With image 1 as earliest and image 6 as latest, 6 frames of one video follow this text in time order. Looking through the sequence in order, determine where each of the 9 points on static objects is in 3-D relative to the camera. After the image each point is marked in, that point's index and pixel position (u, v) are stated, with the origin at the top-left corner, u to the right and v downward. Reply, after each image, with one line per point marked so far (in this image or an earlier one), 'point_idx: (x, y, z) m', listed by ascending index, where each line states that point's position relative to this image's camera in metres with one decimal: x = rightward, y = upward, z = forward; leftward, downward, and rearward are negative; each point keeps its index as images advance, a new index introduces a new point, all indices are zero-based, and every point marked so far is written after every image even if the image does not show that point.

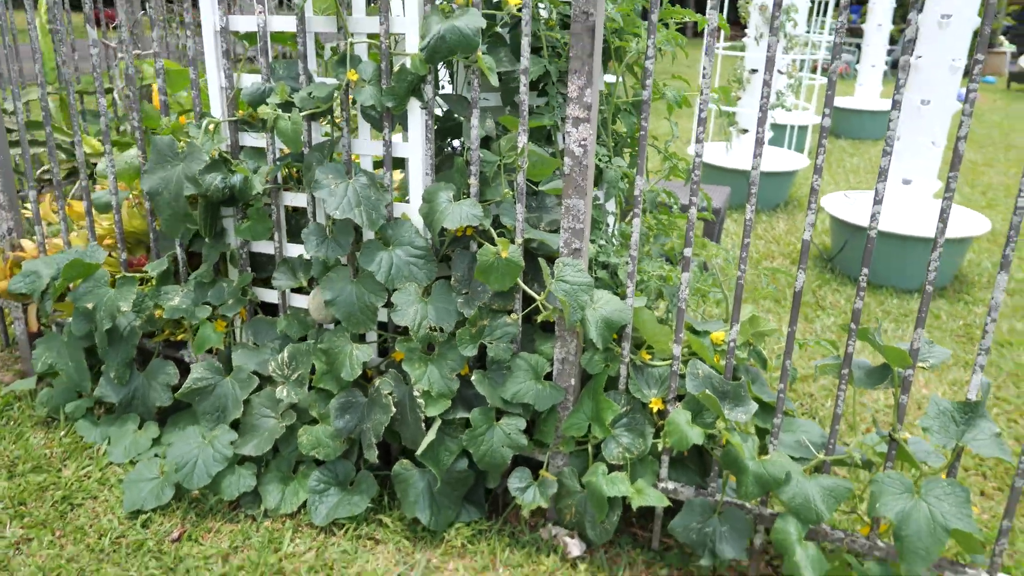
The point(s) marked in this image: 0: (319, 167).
0: (-0.5, +0.4, +2.4) m
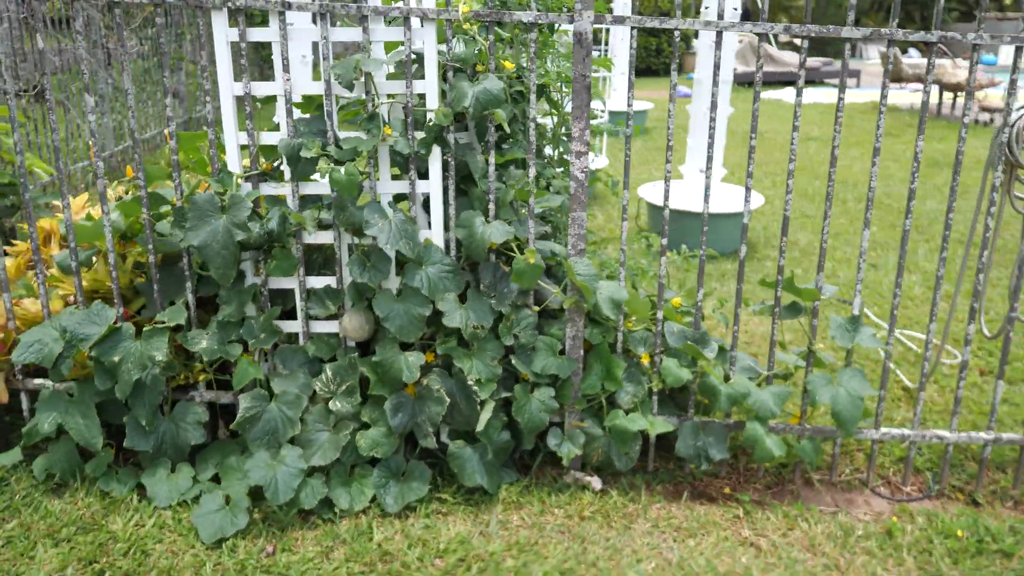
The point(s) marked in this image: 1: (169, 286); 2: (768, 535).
0: (-0.5, +0.3, +2.7) m
1: (-1.3, 0.0, +3.1) m
2: (+0.9, -0.9, +2.8) m
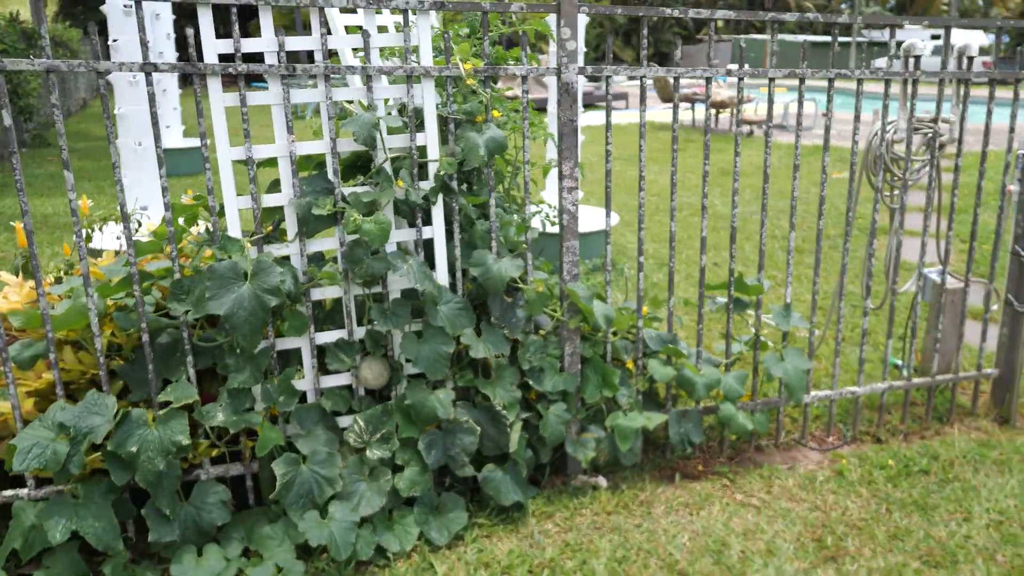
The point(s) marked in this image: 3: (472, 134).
0: (-0.5, +0.1, +2.9) m
1: (-1.3, -0.3, +2.9) m
2: (+1.0, -0.9, +3.3) m
3: (-0.1, +0.6, +2.9) m
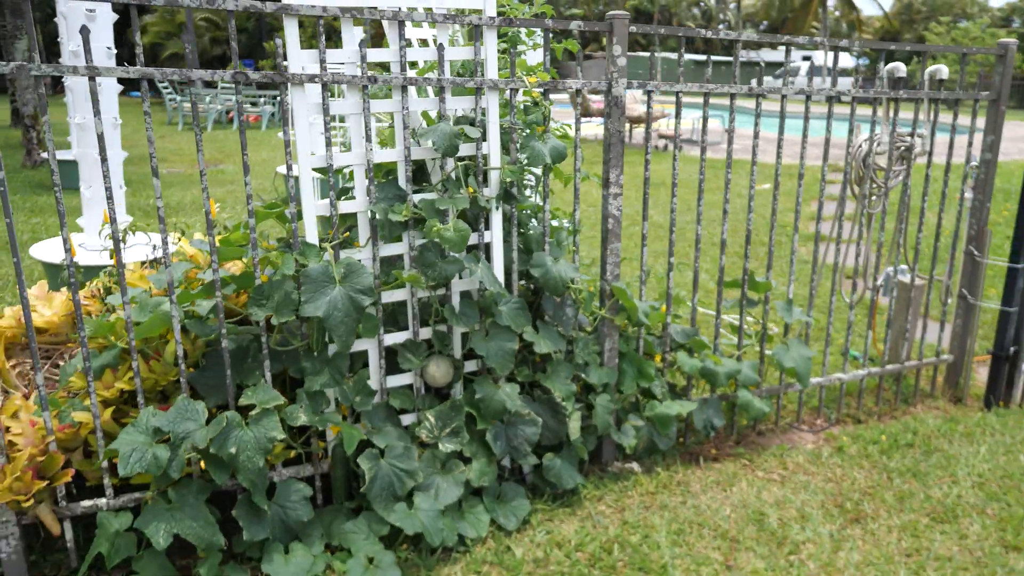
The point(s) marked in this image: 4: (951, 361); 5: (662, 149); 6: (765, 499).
0: (-0.2, +0.1, +3.0) m
1: (-1.0, -0.3, +3.0) m
2: (+1.2, -0.8, +3.7) m
3: (+0.1, +0.6, +3.1) m
4: (+2.4, -0.4, +4.4) m
5: (+2.7, +2.6, +14.6) m
6: (+1.1, -0.9, +3.4) m
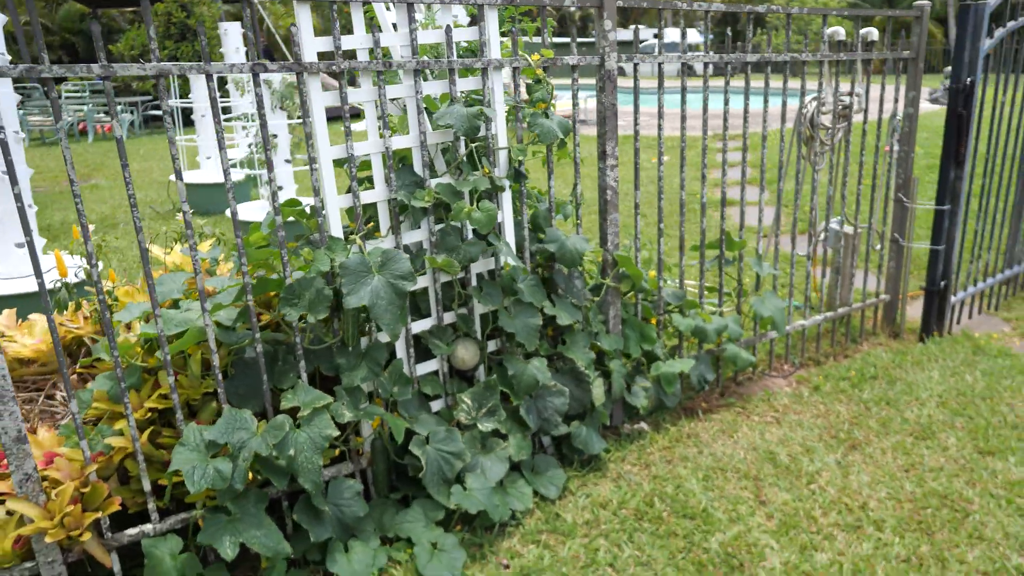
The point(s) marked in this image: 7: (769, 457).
0: (-0.1, +0.2, +3.1) m
1: (-0.9, -0.3, +2.9) m
2: (+1.3, -0.6, +3.9) m
3: (+0.1, +0.7, +3.2) m
4: (+2.3, -0.1, +4.9) m
5: (+0.7, +2.9, +14.9) m
6: (+1.2, -0.7, +3.7) m
7: (+1.1, -0.7, +3.5) m
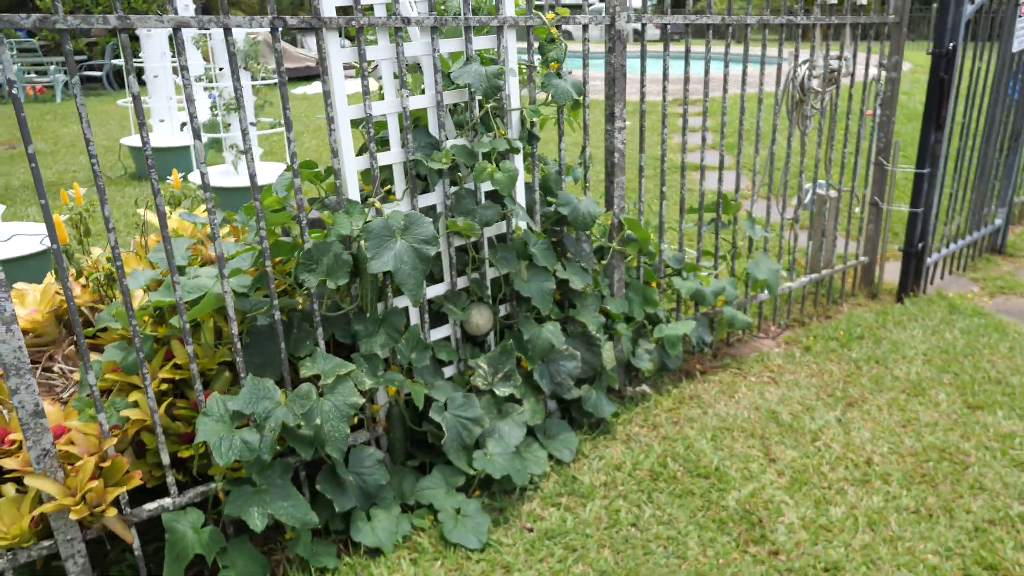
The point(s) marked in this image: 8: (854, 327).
0: (-0.1, +0.3, +3.0) m
1: (-0.8, -0.2, +2.8) m
2: (+1.3, -0.4, +4.0) m
3: (+0.2, +0.8, +3.1) m
4: (+2.2, +0.2, +5.0) m
5: (-0.2, +3.6, +14.8) m
6: (+1.2, -0.5, +3.8) m
7: (+1.2, -0.6, +3.6) m
8: (+1.9, -0.2, +4.5) m
